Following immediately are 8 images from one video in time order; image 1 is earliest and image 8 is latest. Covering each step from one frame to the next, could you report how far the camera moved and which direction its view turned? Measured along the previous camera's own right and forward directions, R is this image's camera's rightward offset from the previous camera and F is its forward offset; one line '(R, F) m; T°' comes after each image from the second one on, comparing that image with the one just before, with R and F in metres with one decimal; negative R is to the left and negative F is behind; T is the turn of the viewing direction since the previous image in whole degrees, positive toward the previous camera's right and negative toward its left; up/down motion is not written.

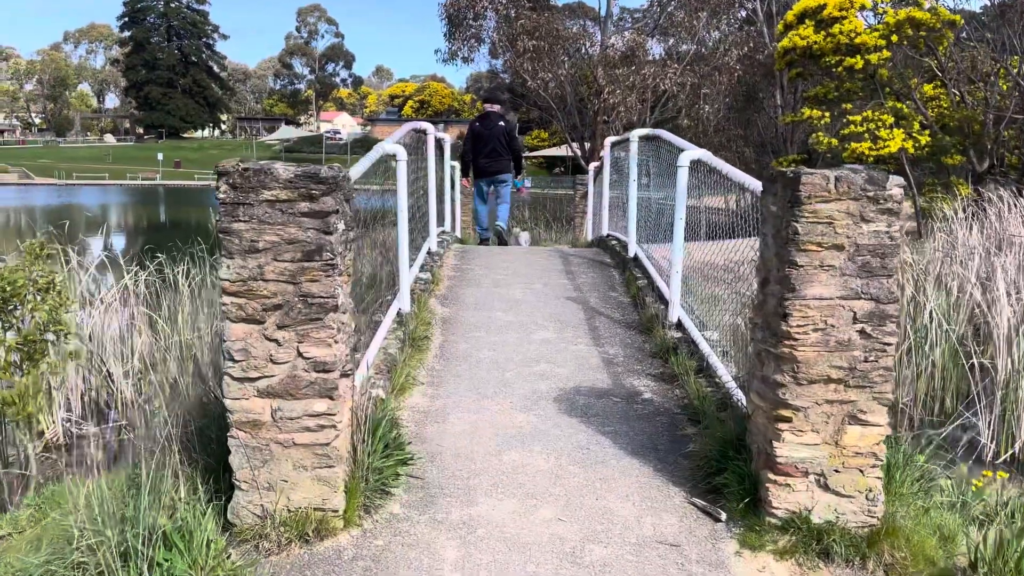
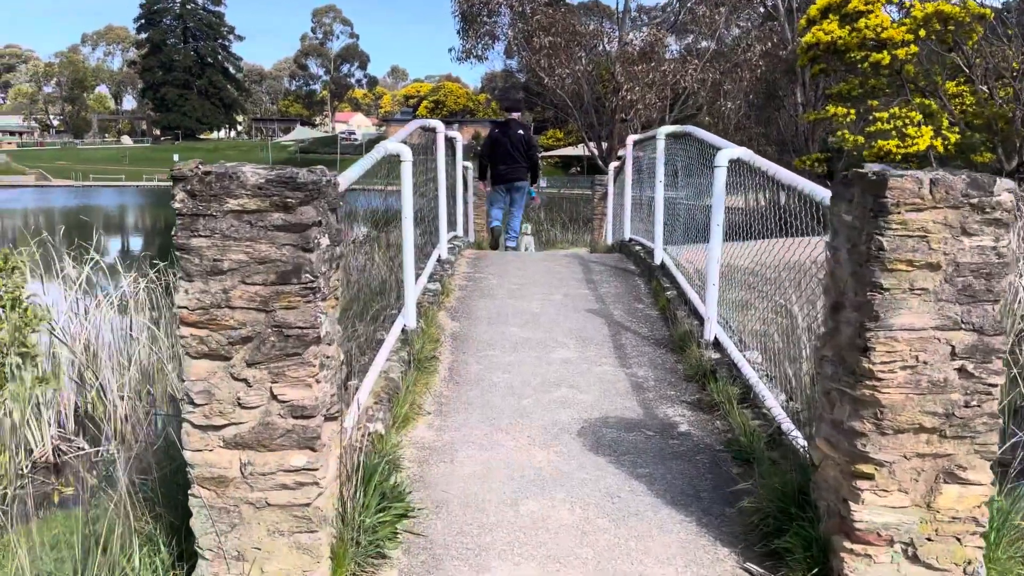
(0.0, +0.5) m; -1°
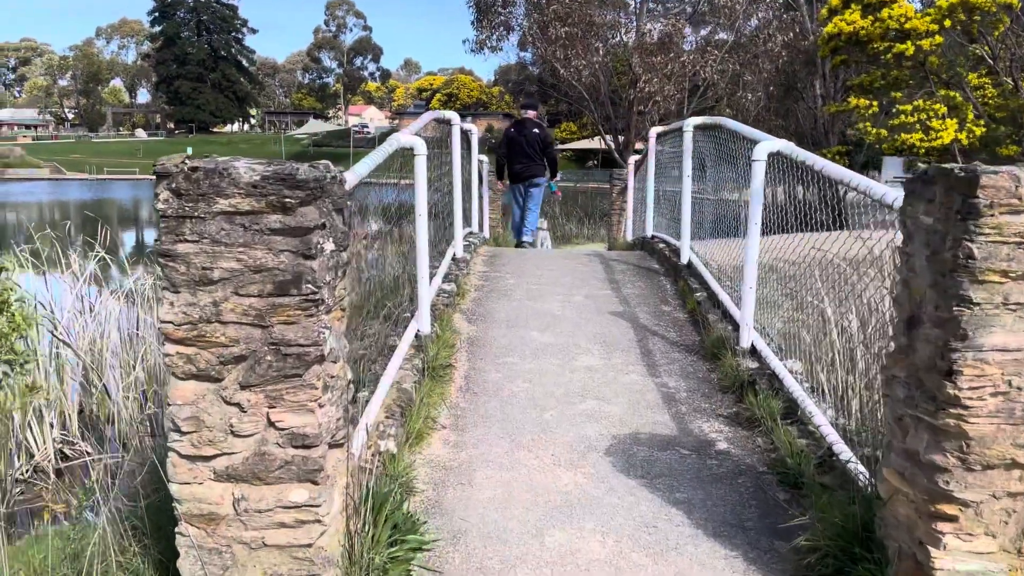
(0.0, +0.3) m; -1°
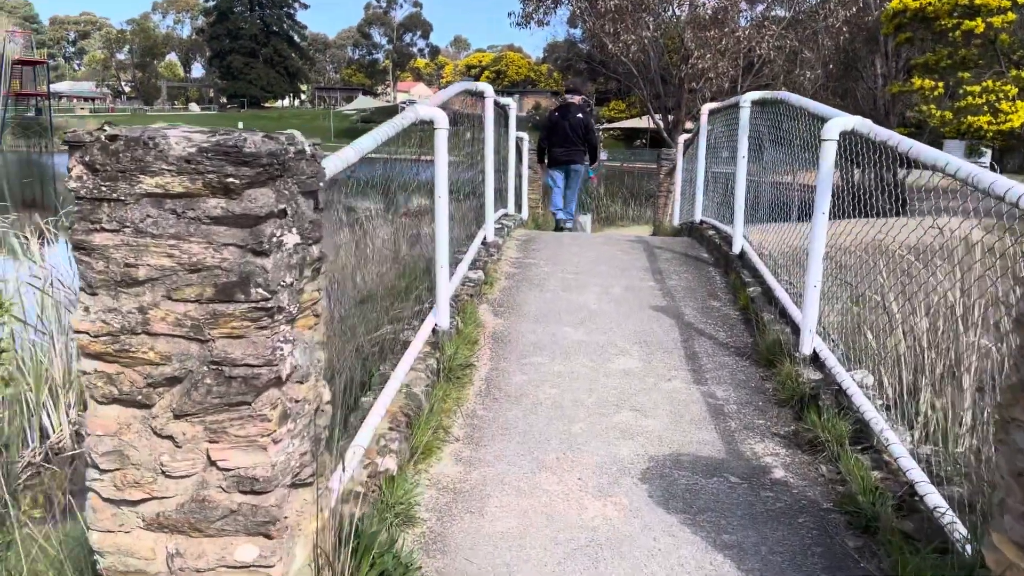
(+0.1, +0.5) m; -3°
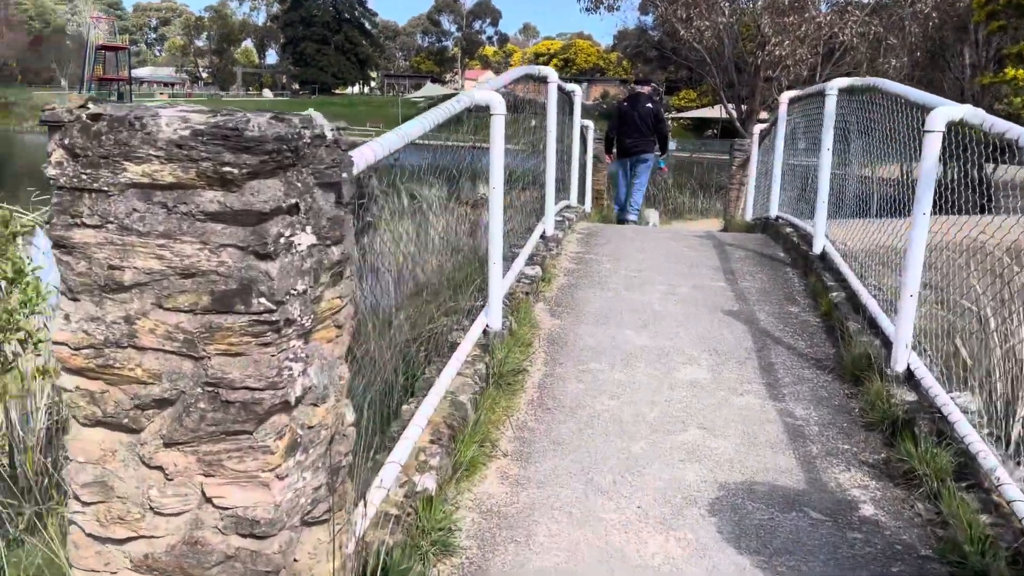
(0.0, +0.3) m; -4°
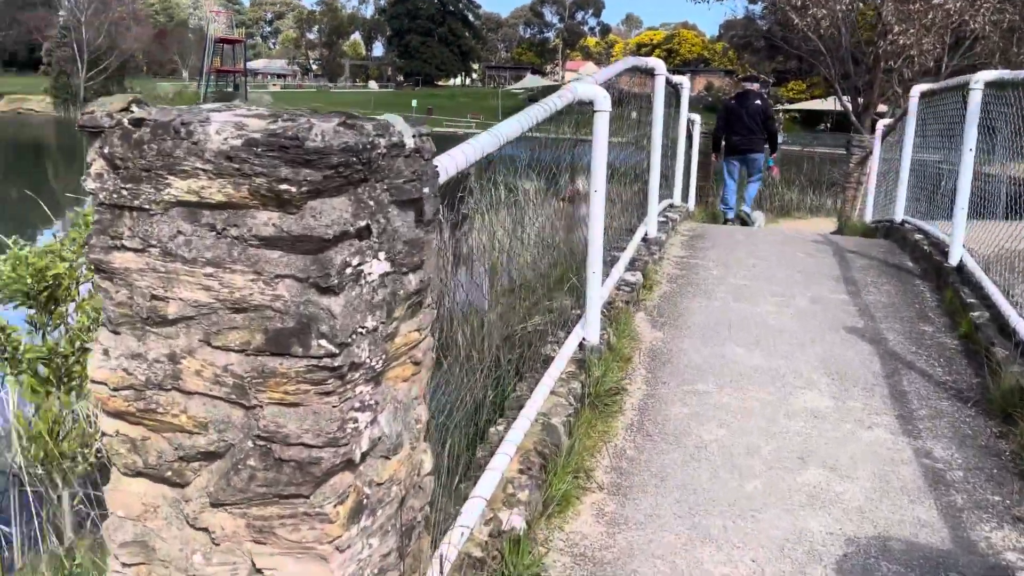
(0.0, +0.3) m; -7°
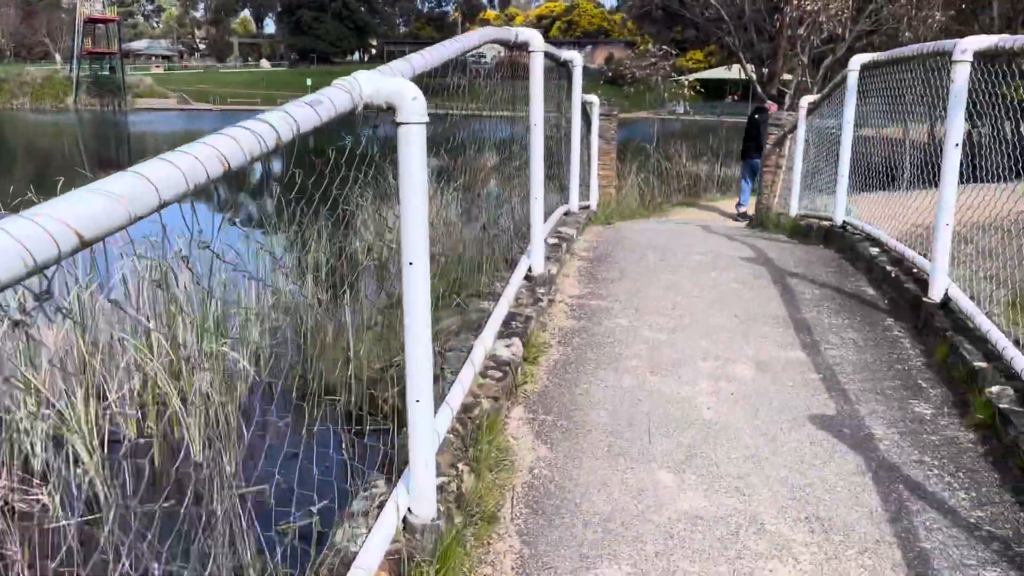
(+0.4, +1.5) m; +6°
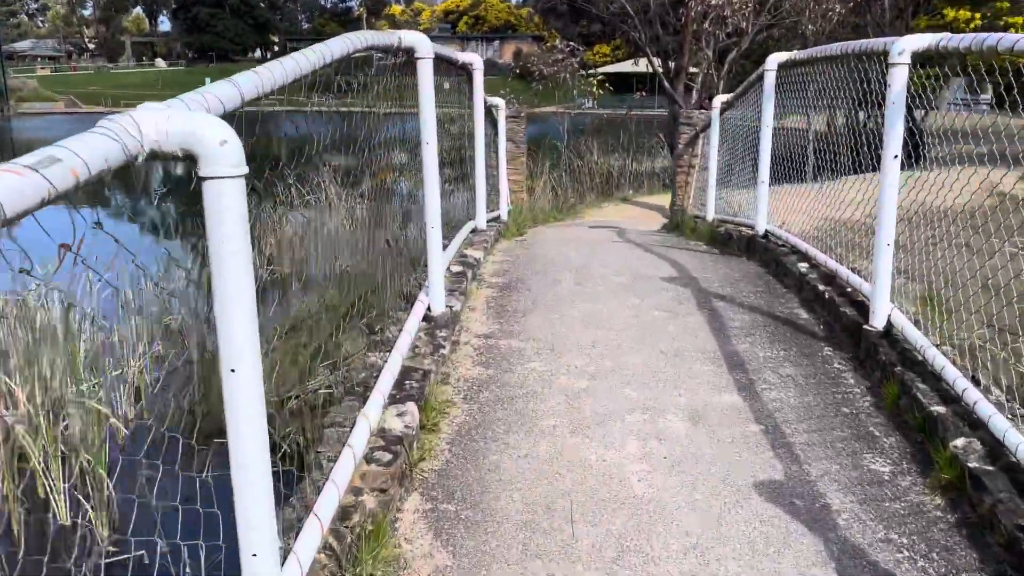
(+0.1, +0.5) m; +6°
